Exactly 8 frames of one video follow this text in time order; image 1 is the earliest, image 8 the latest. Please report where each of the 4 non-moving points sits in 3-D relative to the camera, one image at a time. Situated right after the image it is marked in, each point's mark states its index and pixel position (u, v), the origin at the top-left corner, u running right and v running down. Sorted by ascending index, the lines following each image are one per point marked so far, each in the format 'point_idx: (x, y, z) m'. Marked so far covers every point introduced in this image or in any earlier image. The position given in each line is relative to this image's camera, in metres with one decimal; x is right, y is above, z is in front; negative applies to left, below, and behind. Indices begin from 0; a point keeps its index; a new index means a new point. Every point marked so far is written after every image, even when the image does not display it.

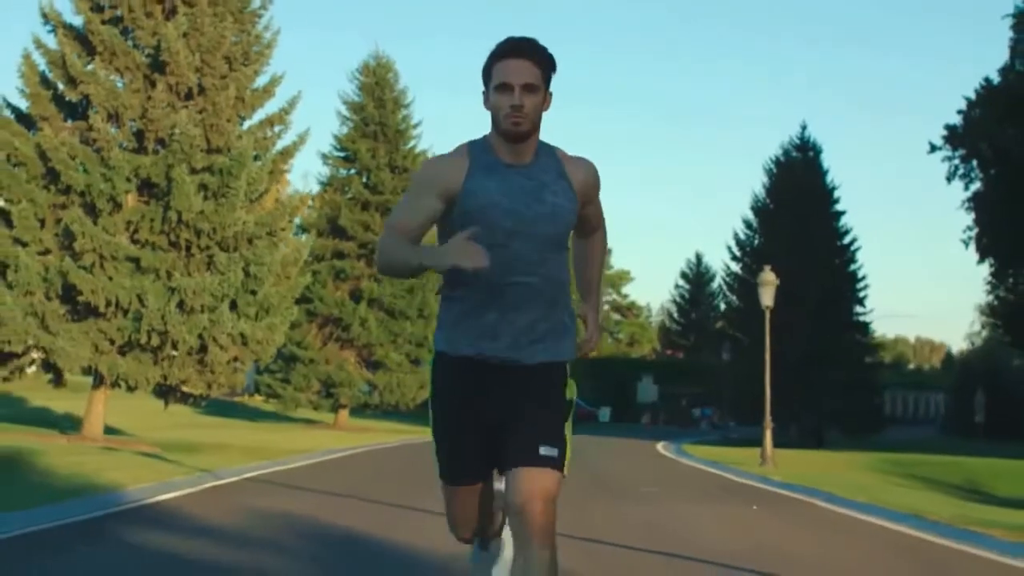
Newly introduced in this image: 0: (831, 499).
0: (+4.4, -2.9, +19.2) m
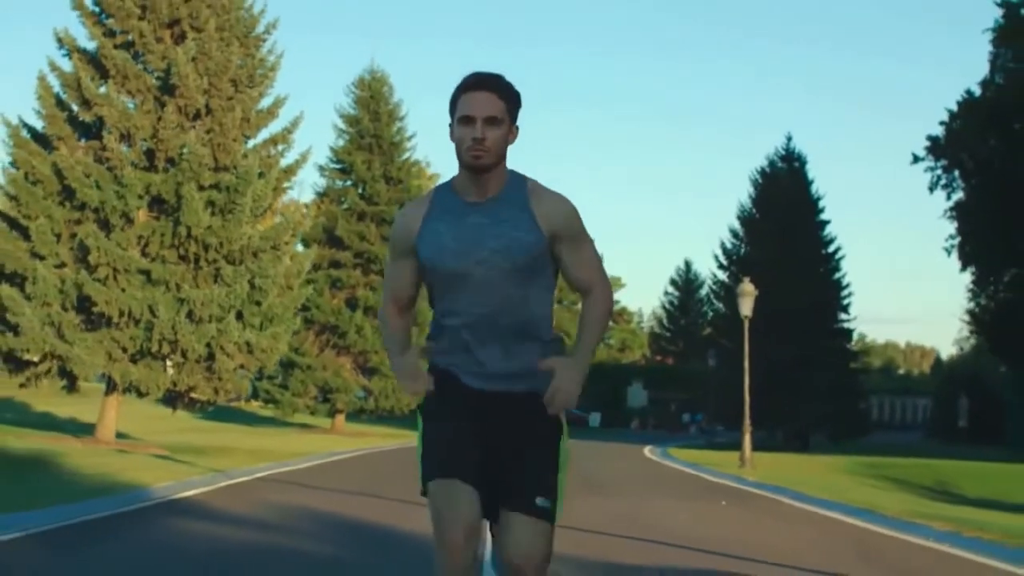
0: (+4.3, -3.1, +20.8) m
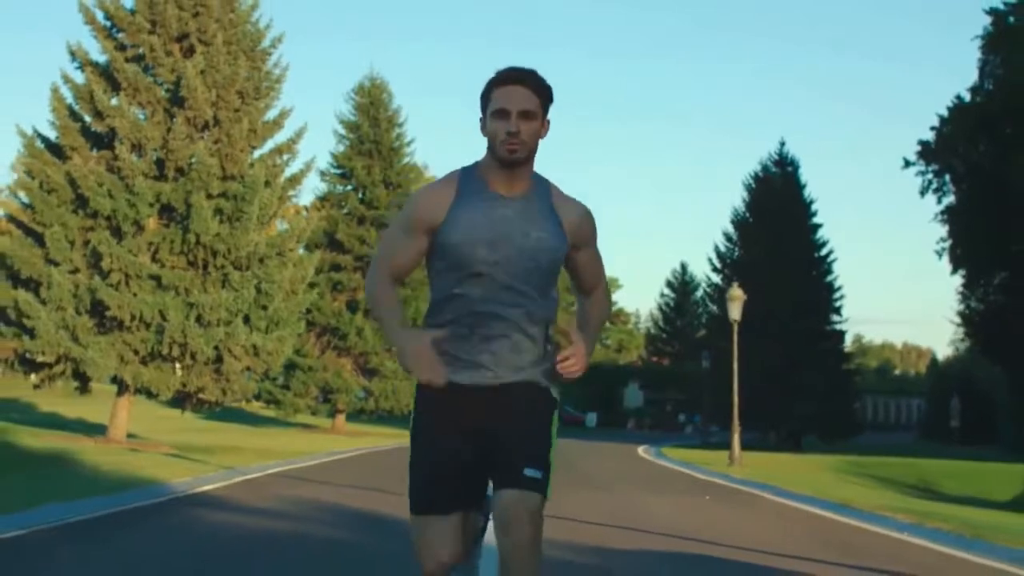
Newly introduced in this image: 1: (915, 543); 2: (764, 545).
0: (+4.3, -3.2, +21.9) m
1: (+4.1, -2.6, +14.4) m
2: (+2.5, -2.6, +14.1) m
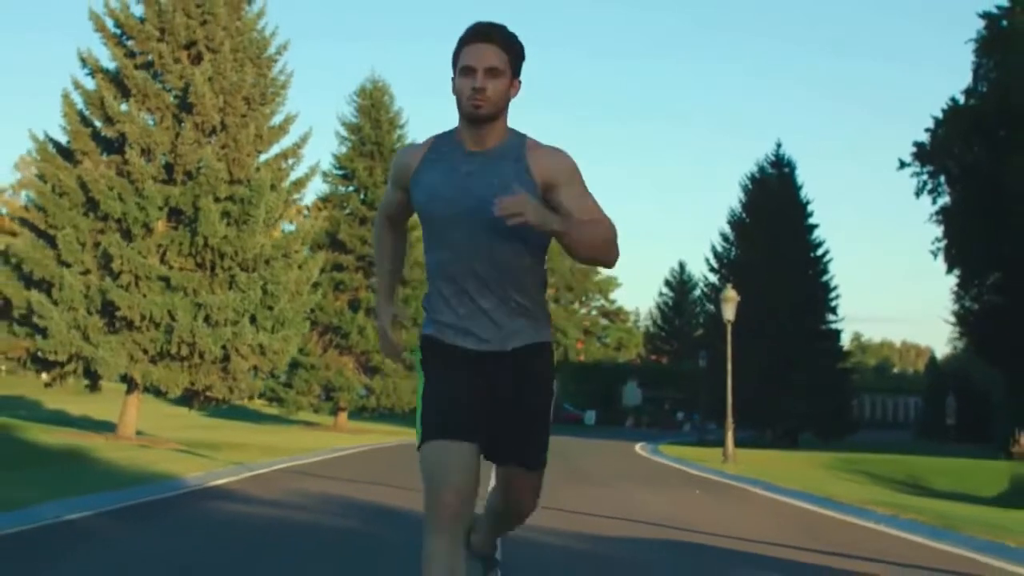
0: (+4.2, -3.3, +22.7) m
1: (+4.1, -2.6, +15.2) m
2: (+2.5, -2.6, +14.9) m
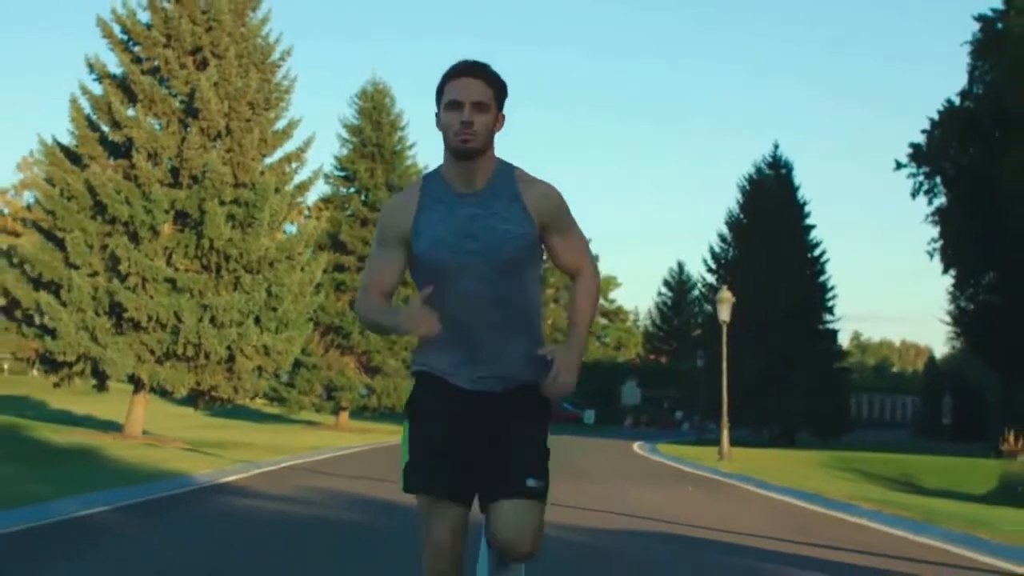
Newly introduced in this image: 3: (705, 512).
0: (+4.2, -3.3, +23.4) m
1: (+4.1, -2.7, +15.8) m
2: (+2.5, -2.7, +15.6) m
3: (+2.5, -2.9, +18.0) m
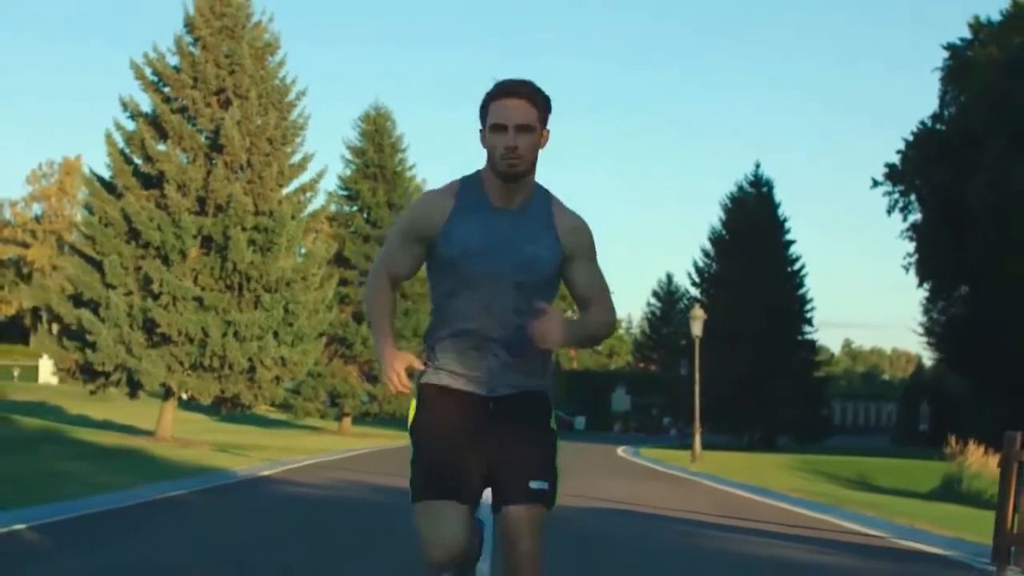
0: (+4.1, -3.7, +26.9) m
1: (+3.9, -3.1, +19.4) m
2: (+2.4, -3.1, +19.2) m
3: (+2.3, -3.3, +21.6) m
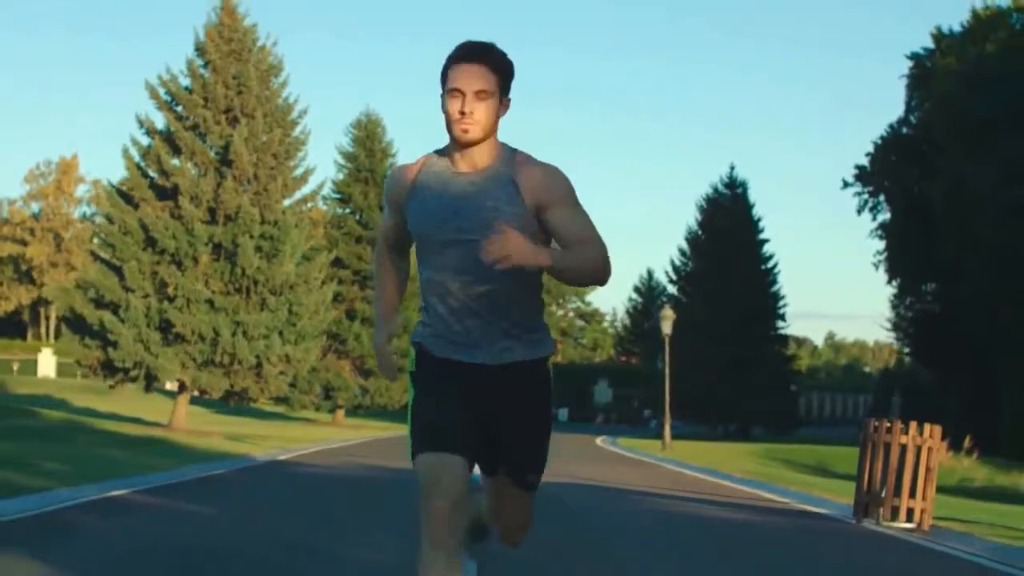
0: (+3.7, -3.9, +30.3) m
1: (+3.7, -3.3, +22.8) m
2: (+2.1, -3.2, +22.5) m
3: (+2.1, -3.4, +24.9) m
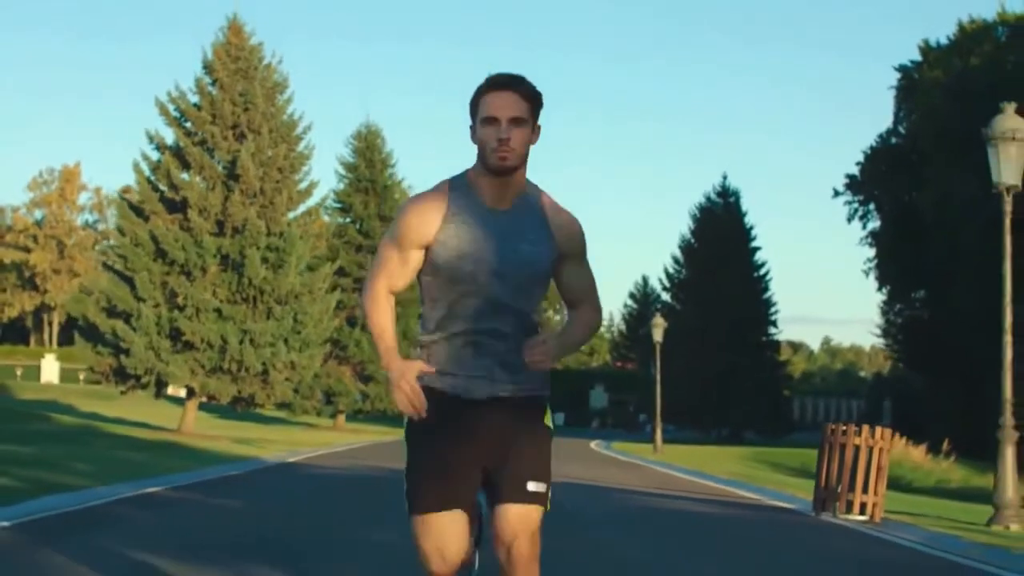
0: (+3.7, -4.1, +31.8) m
1: (+3.6, -3.5, +24.3) m
2: (+2.1, -3.5, +24.0) m
3: (+2.0, -3.6, +26.4) m
